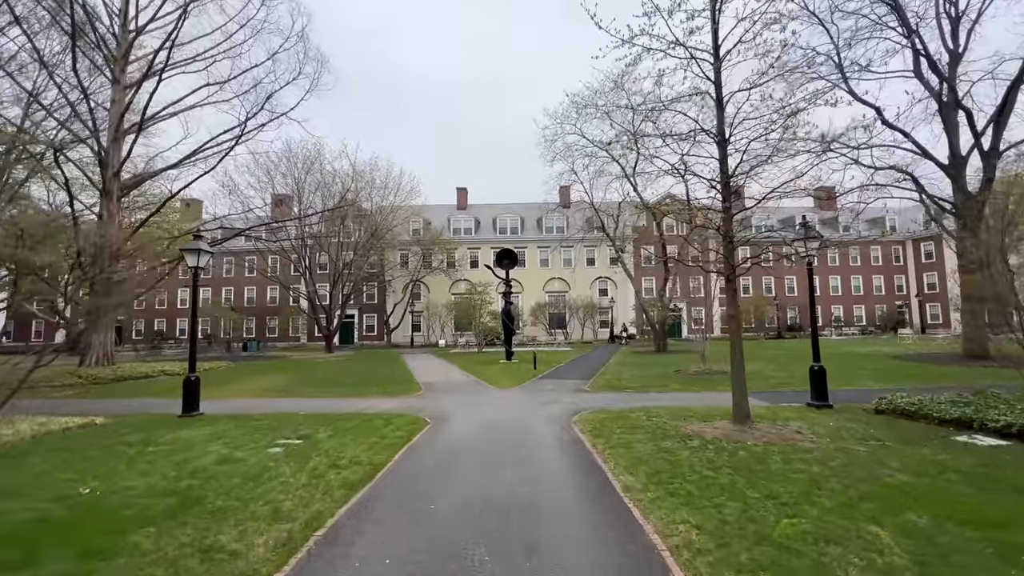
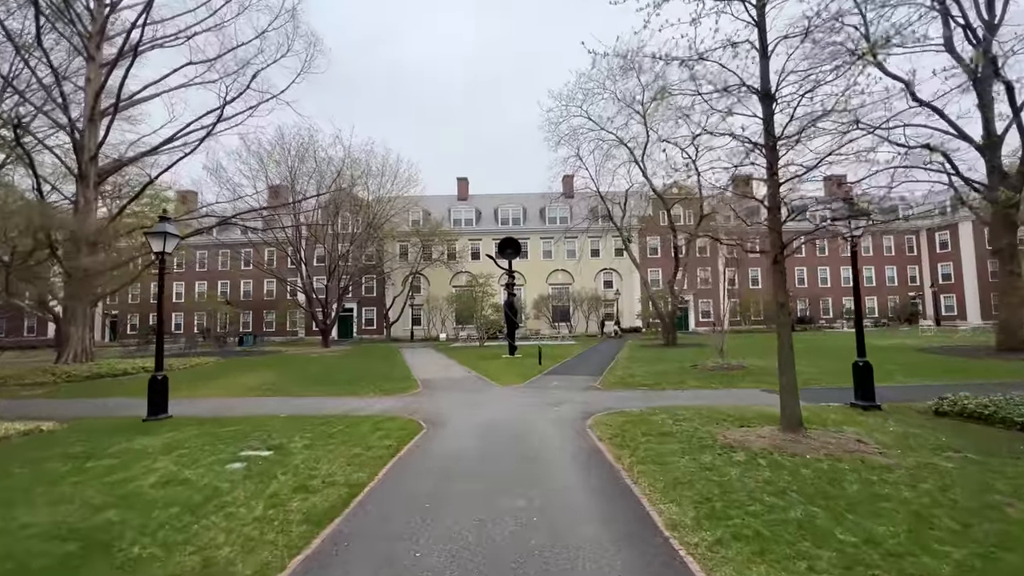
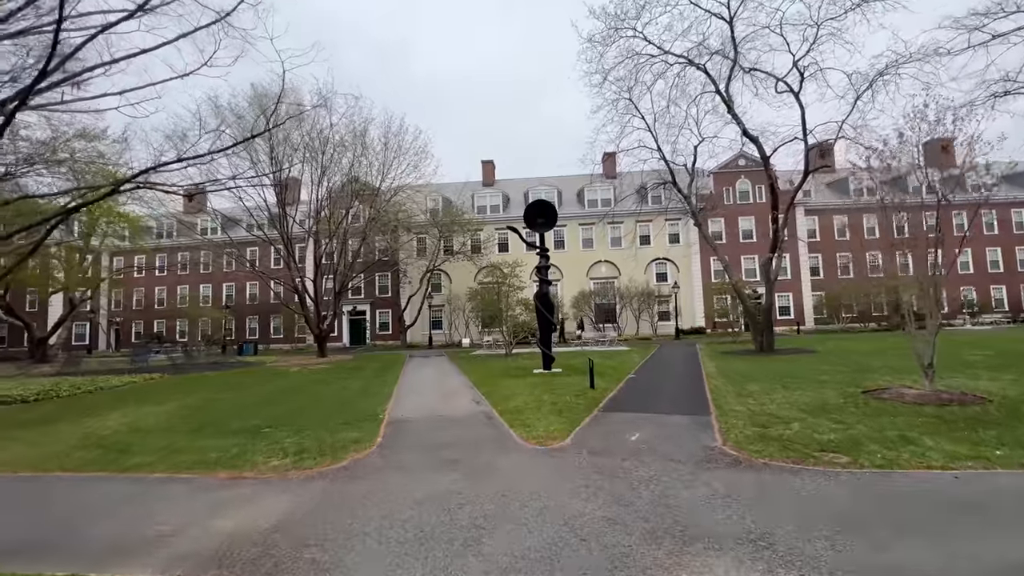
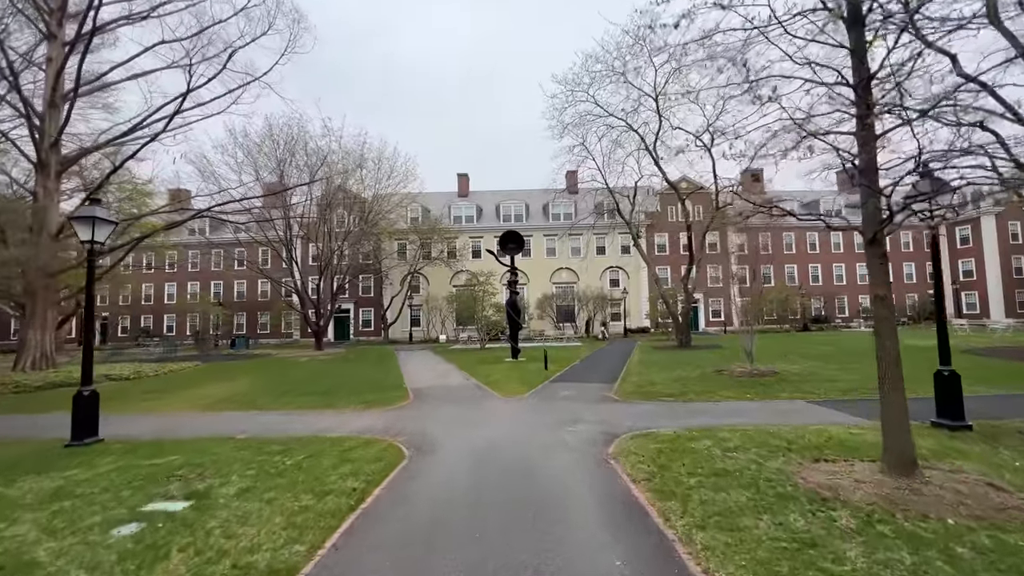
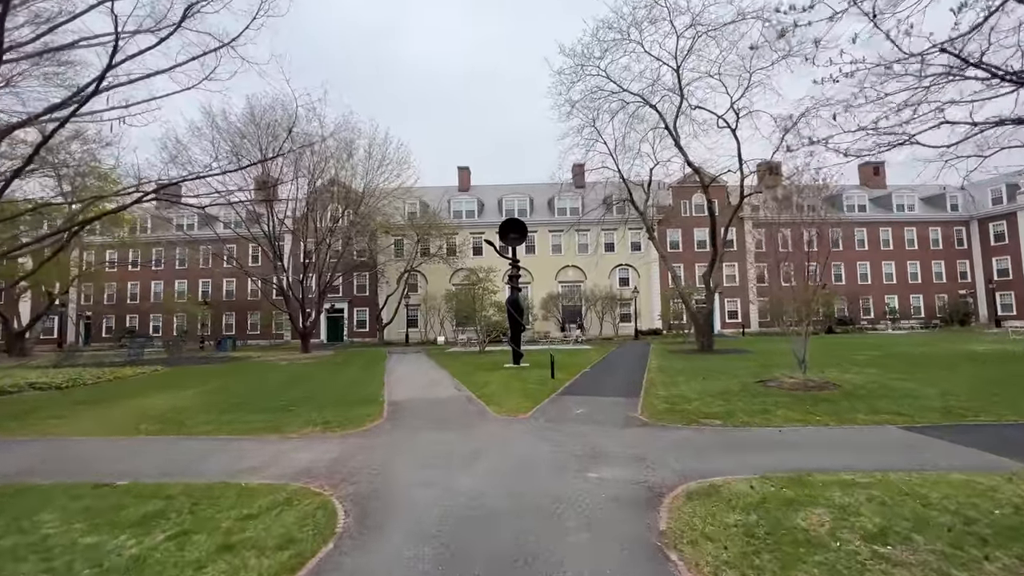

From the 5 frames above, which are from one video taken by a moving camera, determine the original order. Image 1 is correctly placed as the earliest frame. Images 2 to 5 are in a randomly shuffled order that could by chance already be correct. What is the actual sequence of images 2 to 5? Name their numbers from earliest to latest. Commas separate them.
2, 4, 5, 3
